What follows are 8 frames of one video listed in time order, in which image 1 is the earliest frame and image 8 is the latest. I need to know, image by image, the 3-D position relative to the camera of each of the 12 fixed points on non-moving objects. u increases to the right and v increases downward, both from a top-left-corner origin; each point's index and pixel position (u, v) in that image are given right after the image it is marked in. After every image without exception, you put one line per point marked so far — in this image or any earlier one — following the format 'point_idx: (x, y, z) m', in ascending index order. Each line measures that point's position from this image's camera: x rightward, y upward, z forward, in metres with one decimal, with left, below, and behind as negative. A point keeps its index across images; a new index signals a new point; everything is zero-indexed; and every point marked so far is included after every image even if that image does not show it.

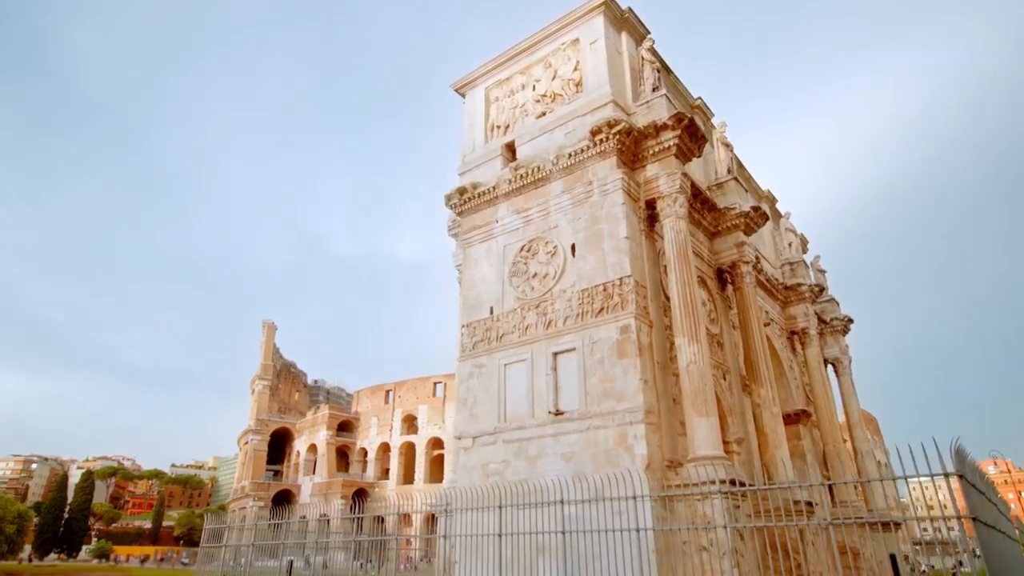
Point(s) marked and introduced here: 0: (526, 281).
0: (+0.3, +0.1, +11.7) m
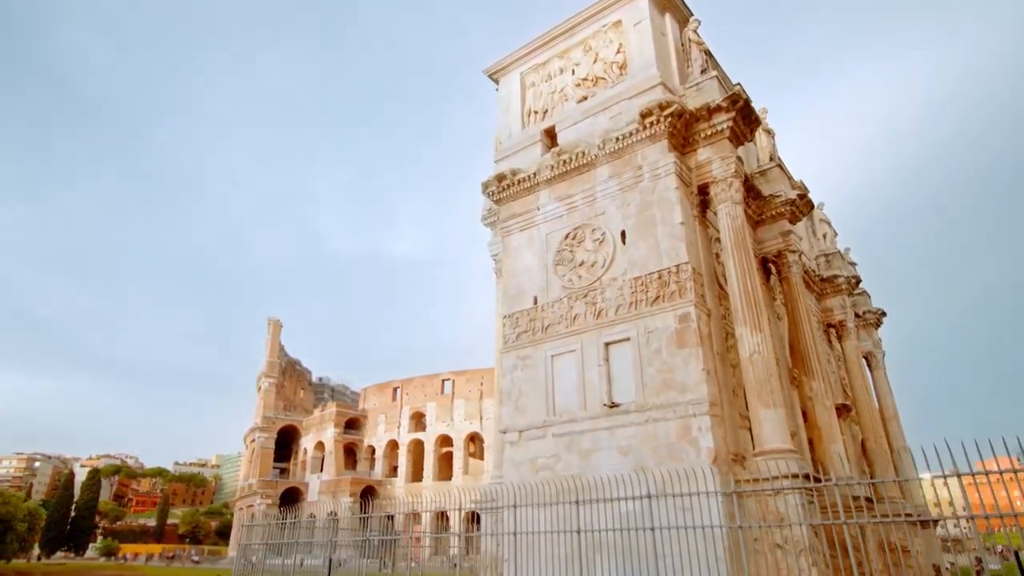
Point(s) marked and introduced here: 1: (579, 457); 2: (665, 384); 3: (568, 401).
0: (+1.1, +0.3, +11.3) m
1: (+1.1, -2.8, +10.0) m
2: (+2.4, -1.5, +9.4) m
3: (+1.0, -2.0, +10.5) m
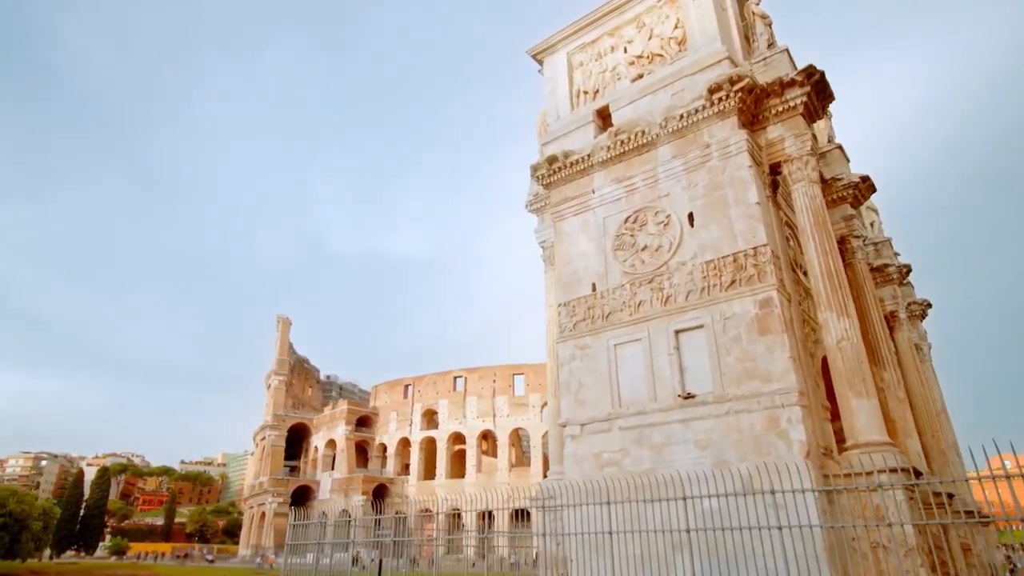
0: (+2.2, +0.6, +10.8) m
1: (+2.2, -2.6, +9.4) m
2: (+3.5, -1.3, +8.8) m
3: (+2.0, -1.7, +9.9) m
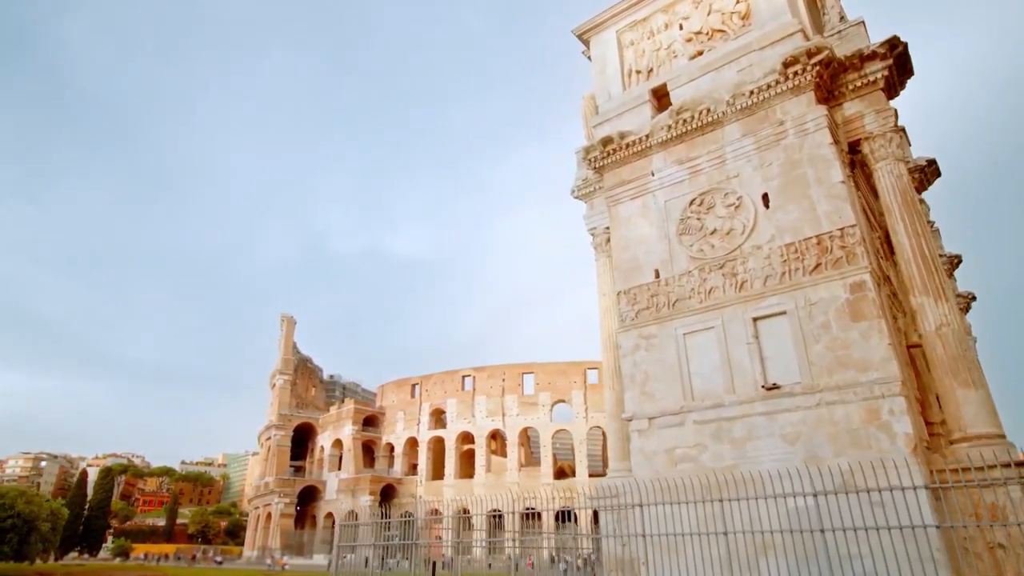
0: (+3.2, +0.8, +10.2) m
1: (+3.2, -2.3, +8.8) m
2: (+4.5, -1.0, +8.2) m
3: (+3.1, -1.5, +9.3) m
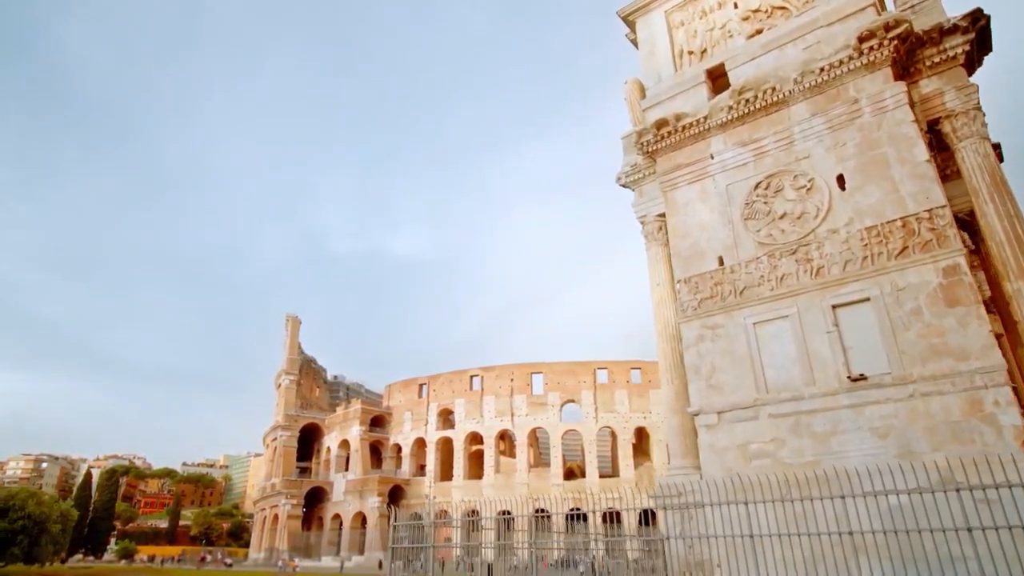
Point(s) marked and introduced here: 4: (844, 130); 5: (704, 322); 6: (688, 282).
0: (+4.2, +1.0, +9.7) m
1: (+4.2, -2.1, +8.3) m
2: (+5.5, -0.8, +7.7) m
3: (+4.0, -1.3, +8.8) m
4: (+5.2, +2.5, +9.4) m
5: (+3.2, -0.6, +9.8) m
6: (+3.0, +0.1, +10.2) m
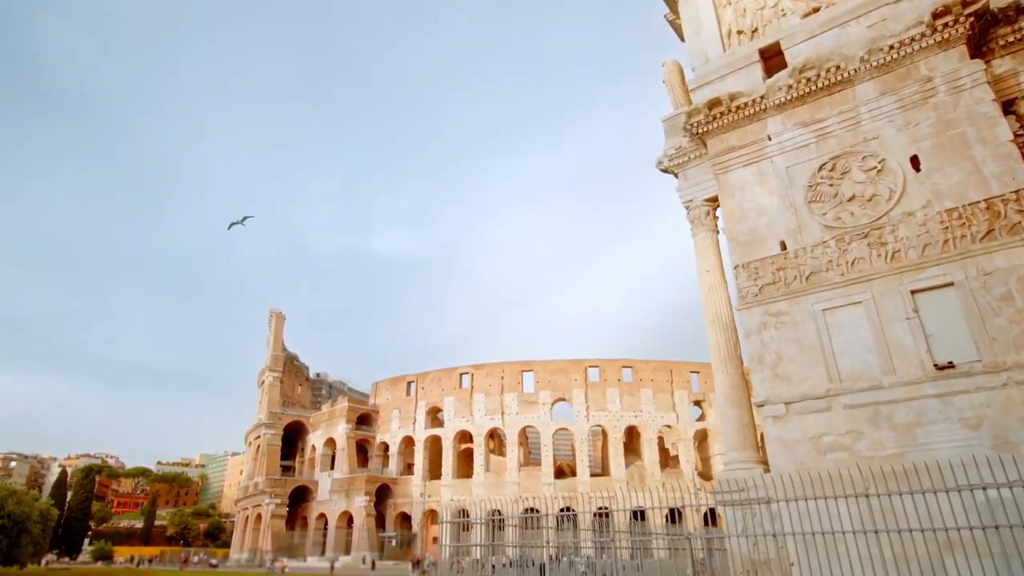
0: (+5.0, +1.3, +9.2) m
1: (+5.0, -1.9, +7.9) m
2: (+6.4, -0.6, +7.4) m
3: (+4.9, -1.0, +8.4) m
4: (+6.1, +2.7, +9.0) m
5: (+4.0, -0.3, +9.4) m
6: (+3.8, +0.3, +9.8) m
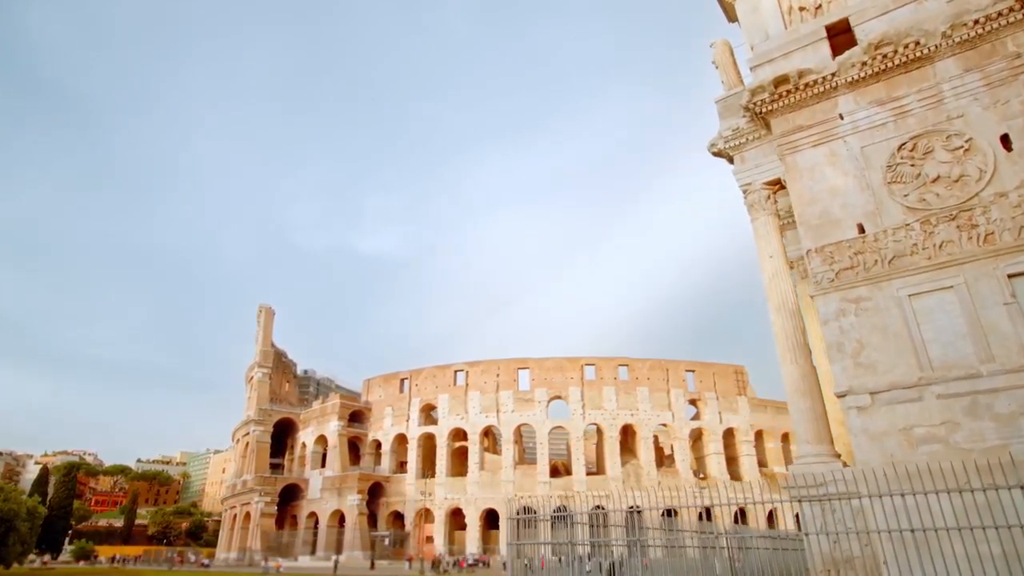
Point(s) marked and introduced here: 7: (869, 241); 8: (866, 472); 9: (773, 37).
0: (+6.0, +1.5, +8.8) m
1: (+6.0, -1.7, +7.4) m
2: (+7.4, -0.4, +7.0) m
3: (+5.9, -0.8, +7.9) m
4: (+7.1, +2.9, +8.6) m
5: (+5.0, -0.1, +8.9) m
6: (+4.8, +0.6, +9.3) m
7: (+5.4, +0.7, +8.9) m
8: (+4.8, -2.5, +8.1) m
9: (+4.8, +4.7, +11.1) m
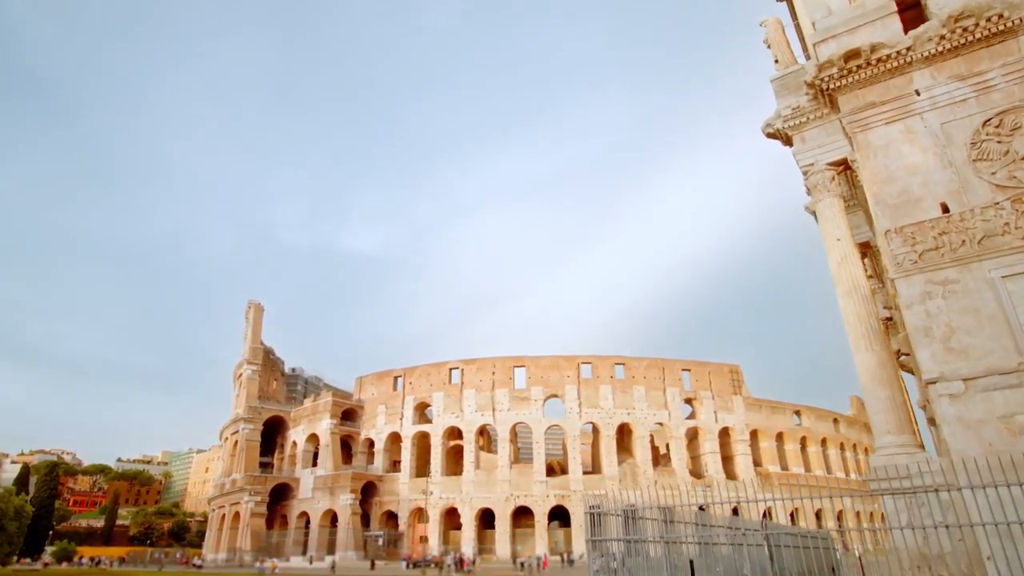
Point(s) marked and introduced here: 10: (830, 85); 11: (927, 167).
0: (+7.0, +1.7, +8.4) m
1: (+7.0, -1.4, +7.0) m
2: (+8.4, -0.2, +6.6) m
3: (+6.8, -0.6, +7.5) m
4: (+8.1, +3.1, +8.2) m
5: (+5.9, +0.2, +8.5) m
6: (+5.7, +0.8, +8.8) m
7: (+6.3, +0.9, +8.5) m
8: (+5.7, -2.2, +7.7) m
9: (+5.8, +4.9, +10.7) m
10: (+5.4, +3.4, +10.1) m
11: (+6.2, +1.8, +8.9) m
